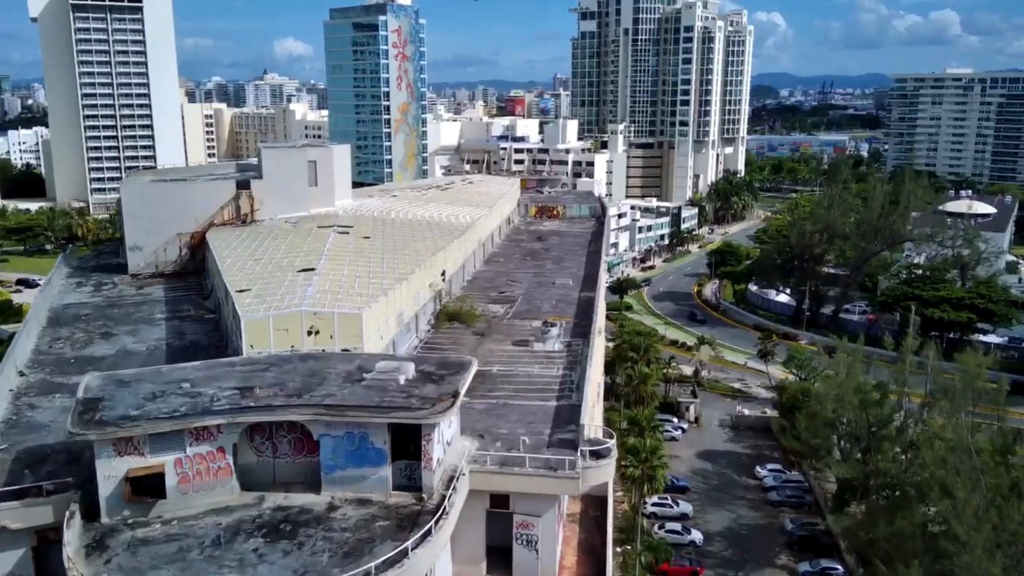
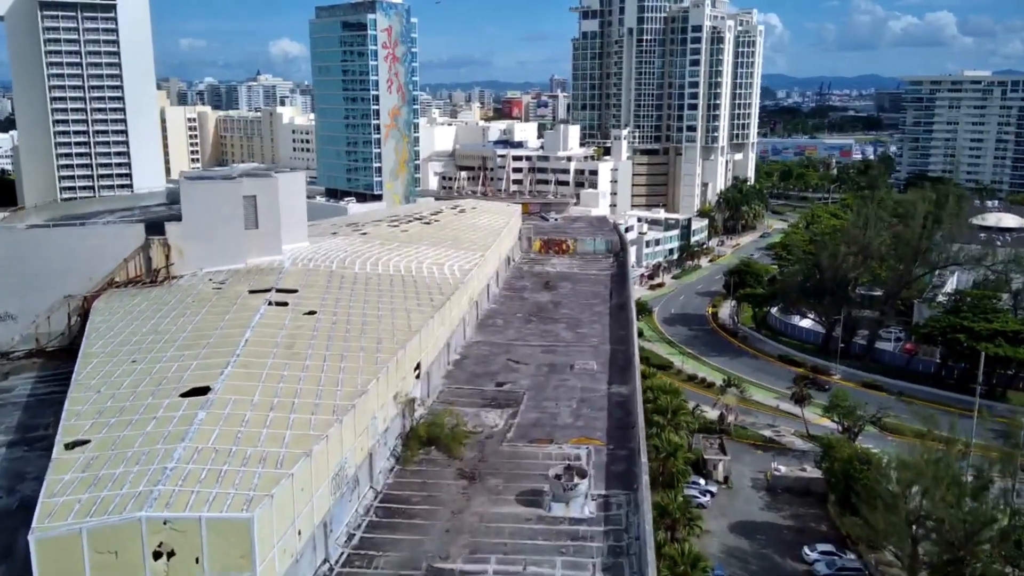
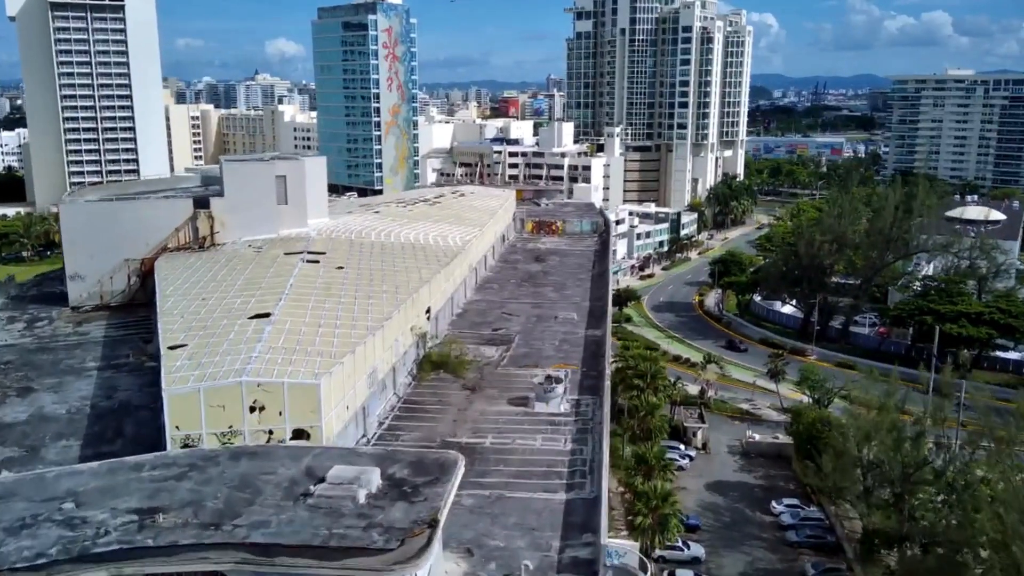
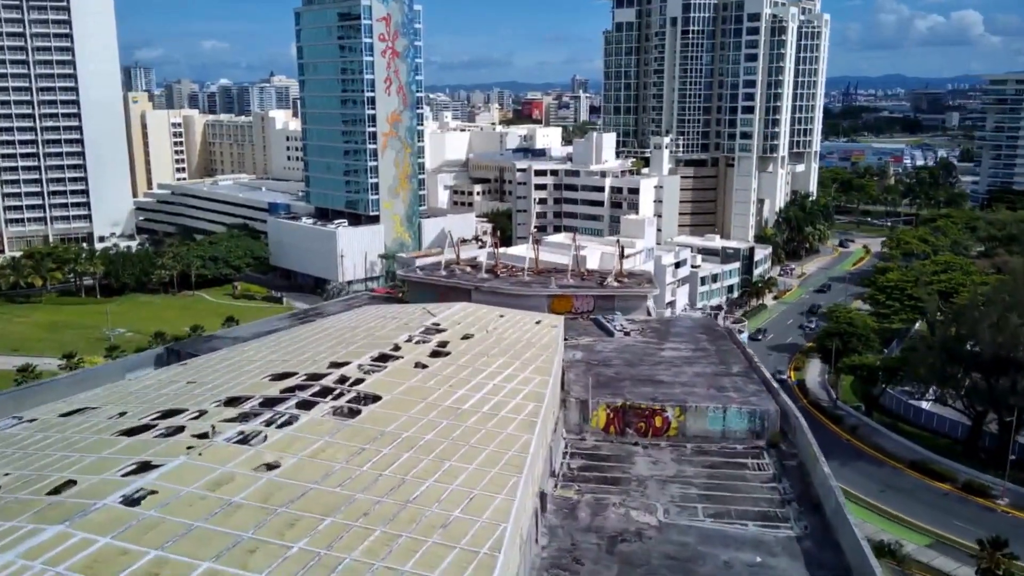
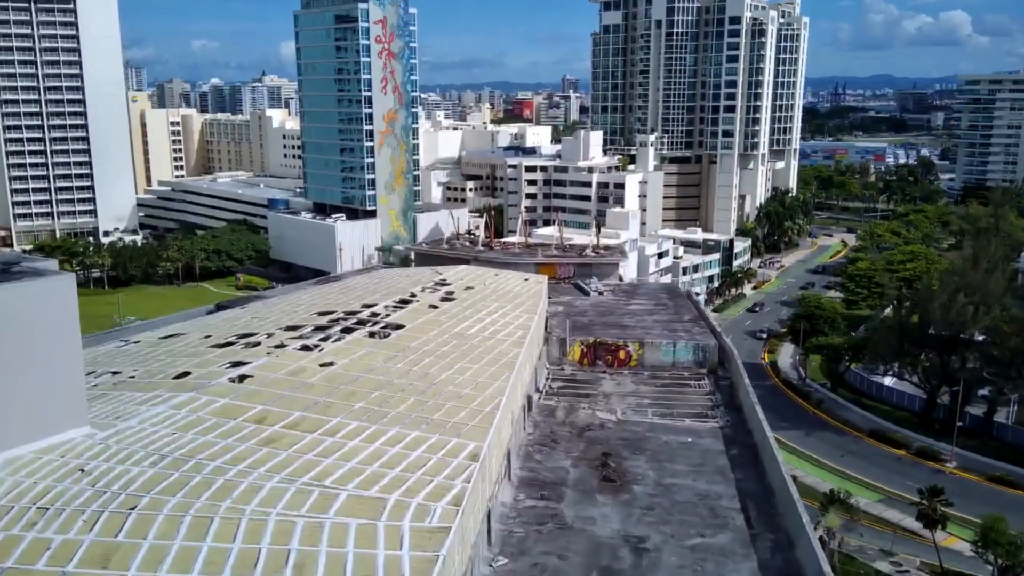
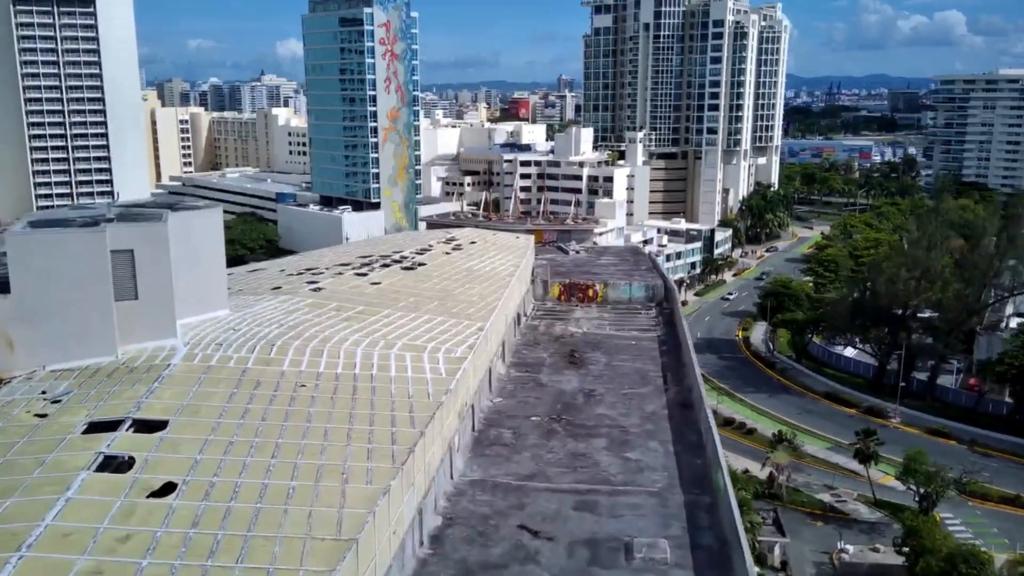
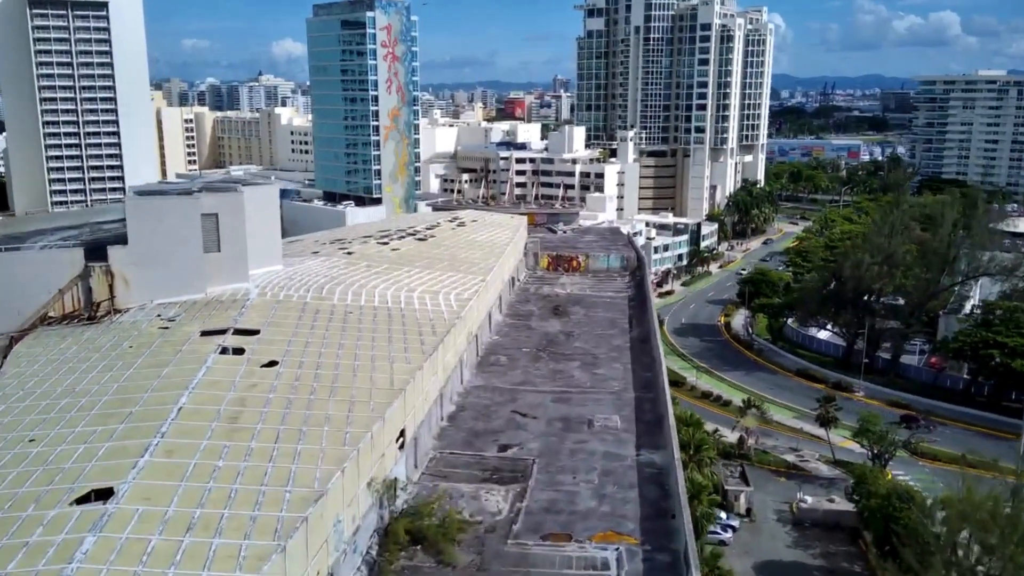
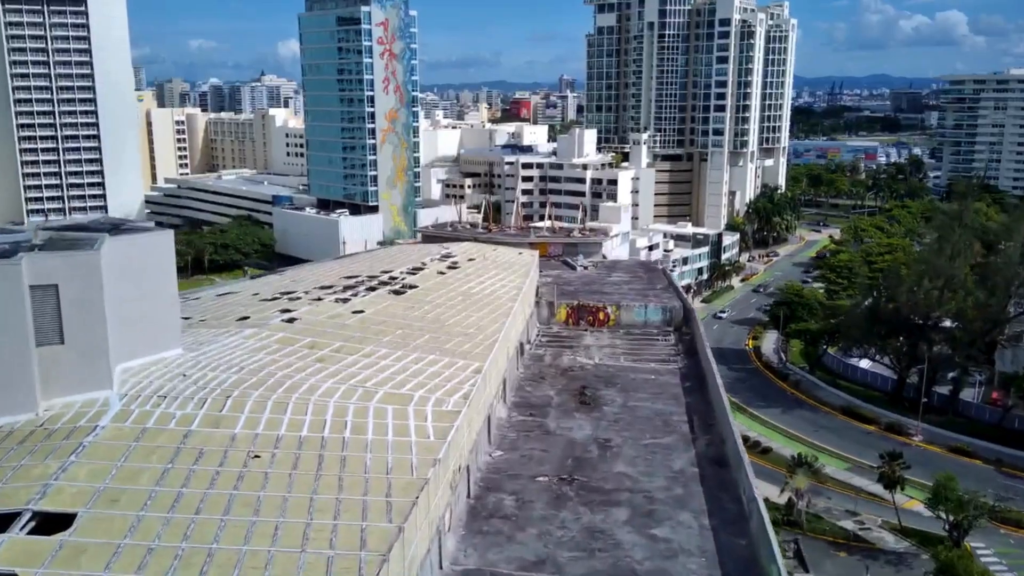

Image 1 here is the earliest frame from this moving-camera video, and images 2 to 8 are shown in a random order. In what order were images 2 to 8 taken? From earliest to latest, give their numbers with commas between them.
3, 2, 7, 6, 8, 5, 4
